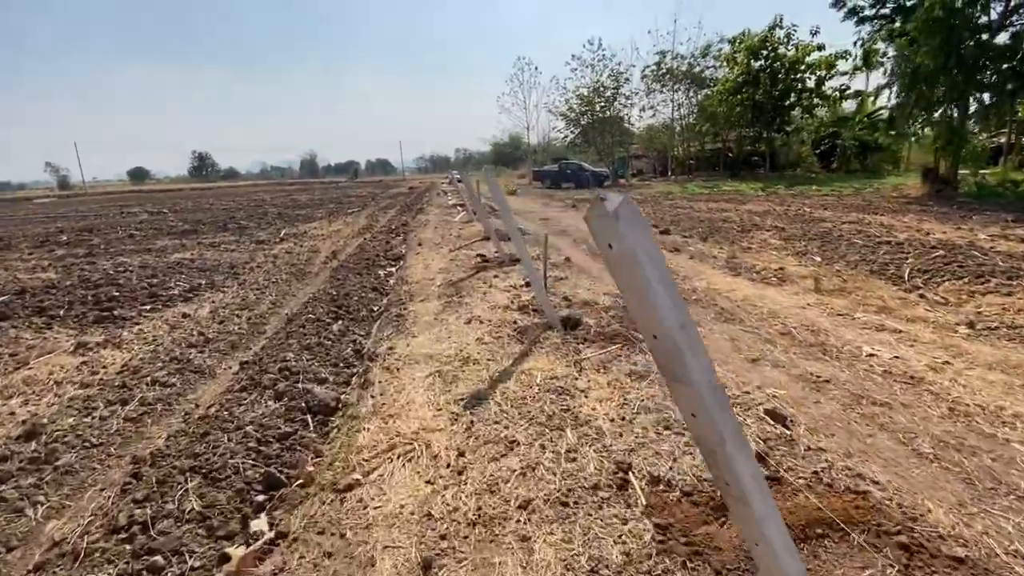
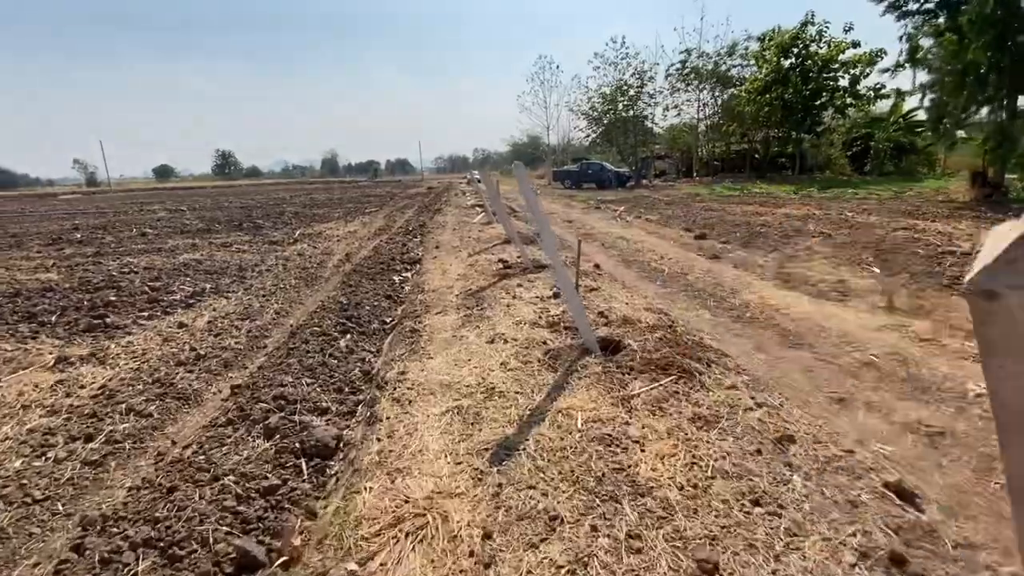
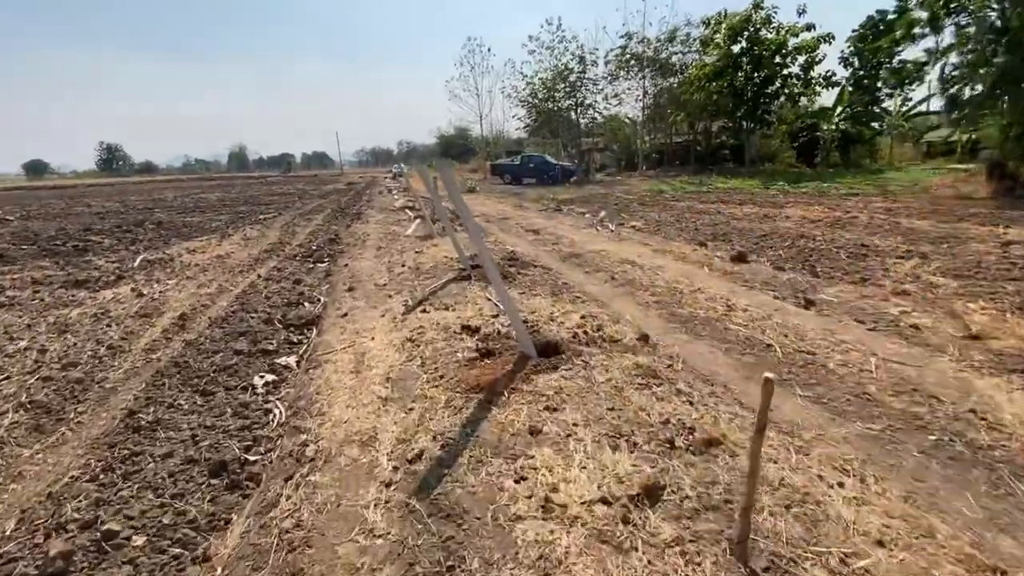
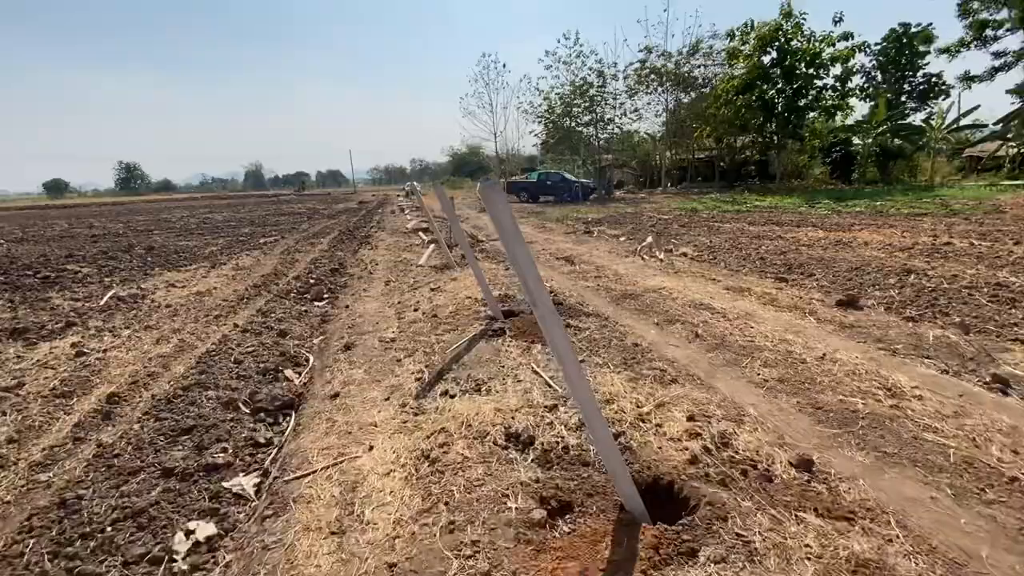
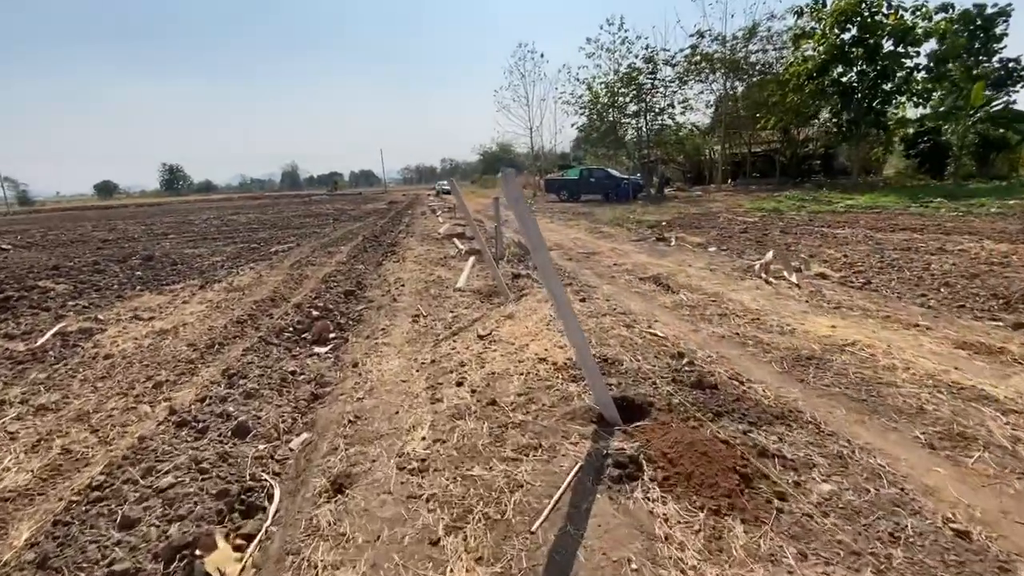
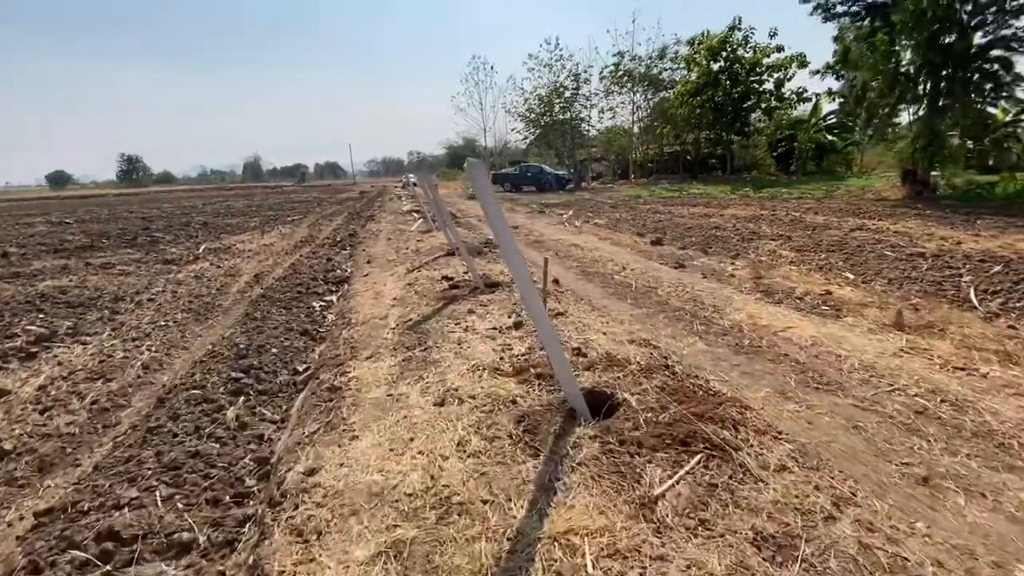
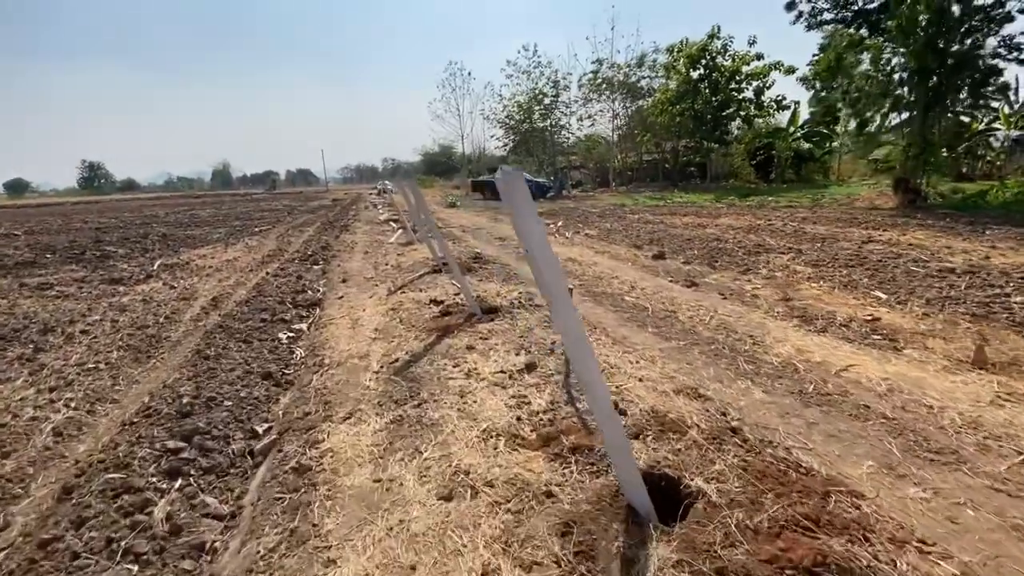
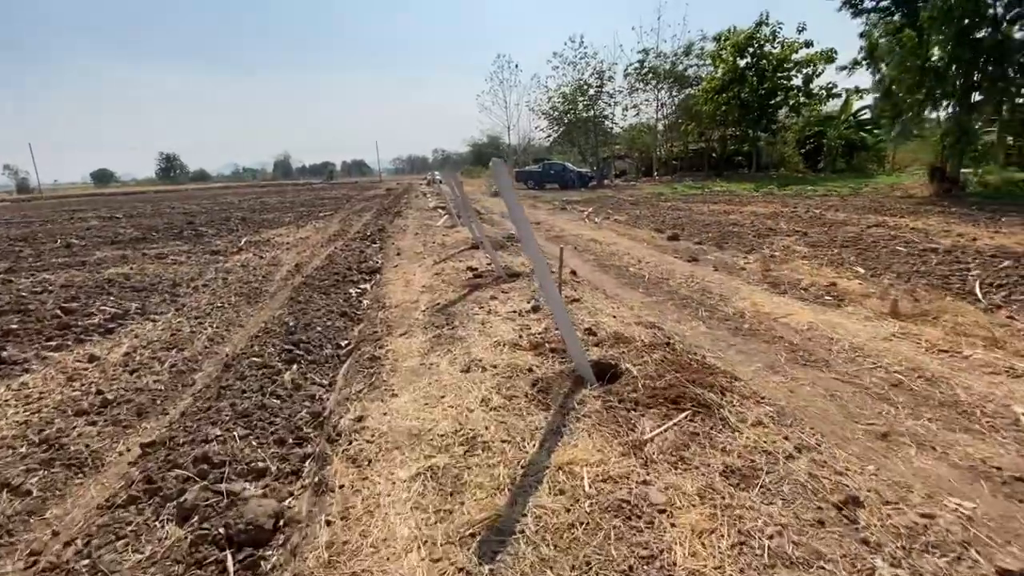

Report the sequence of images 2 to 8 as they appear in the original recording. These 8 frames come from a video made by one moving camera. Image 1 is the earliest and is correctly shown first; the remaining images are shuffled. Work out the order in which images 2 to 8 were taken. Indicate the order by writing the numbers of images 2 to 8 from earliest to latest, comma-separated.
2, 8, 6, 7, 3, 4, 5
